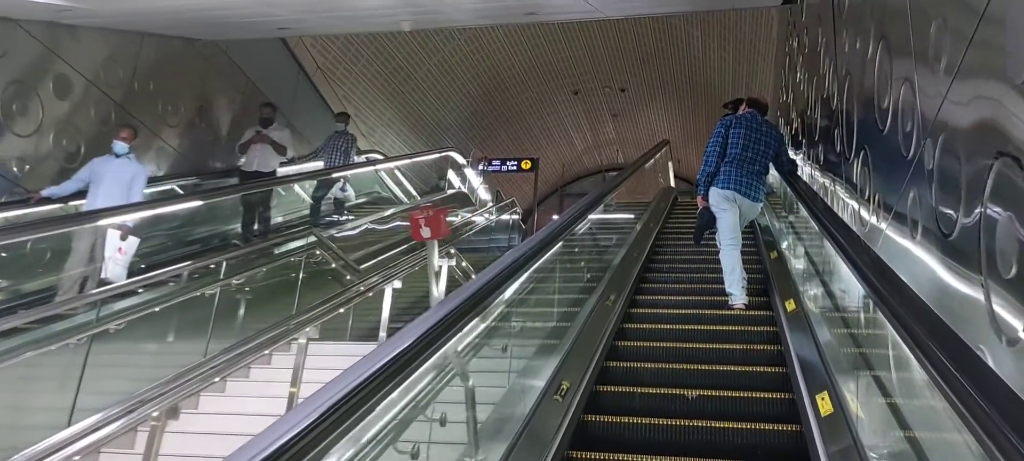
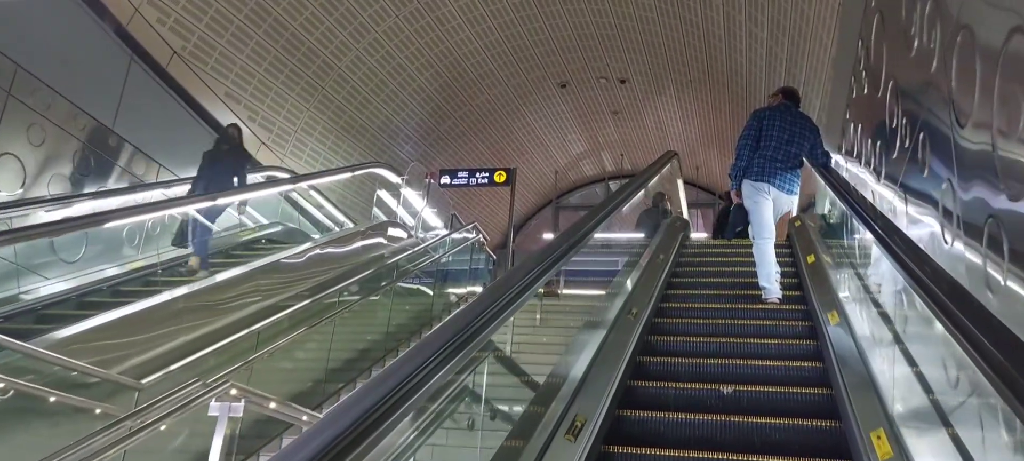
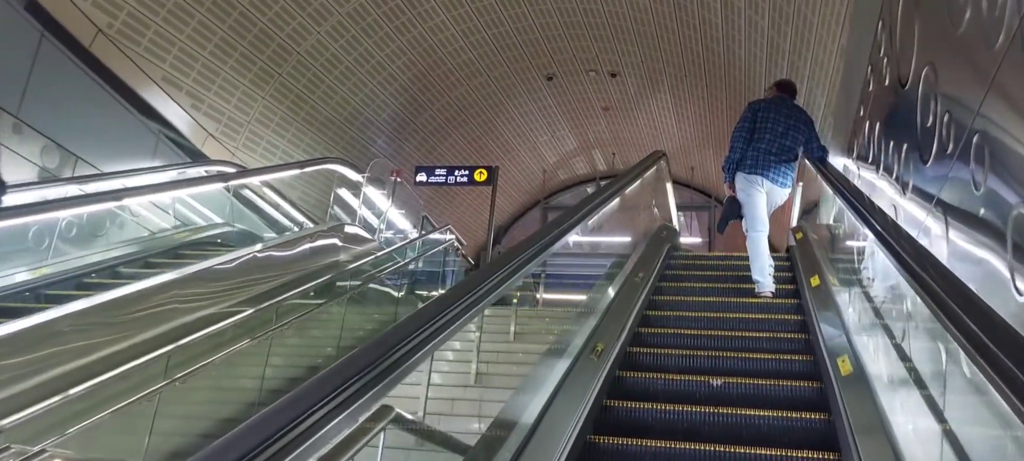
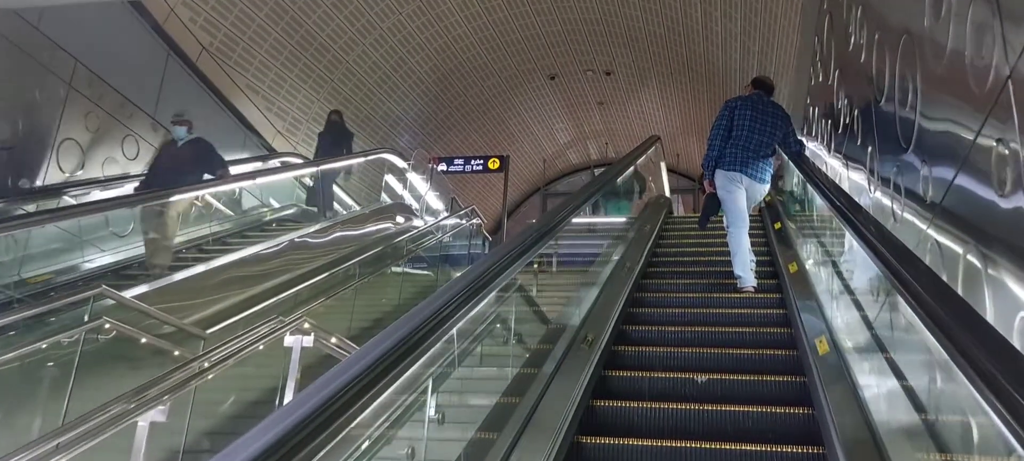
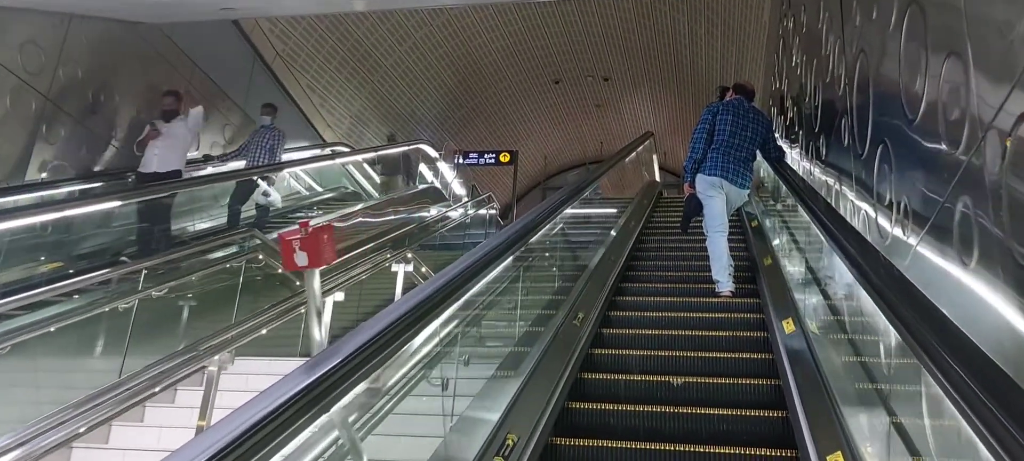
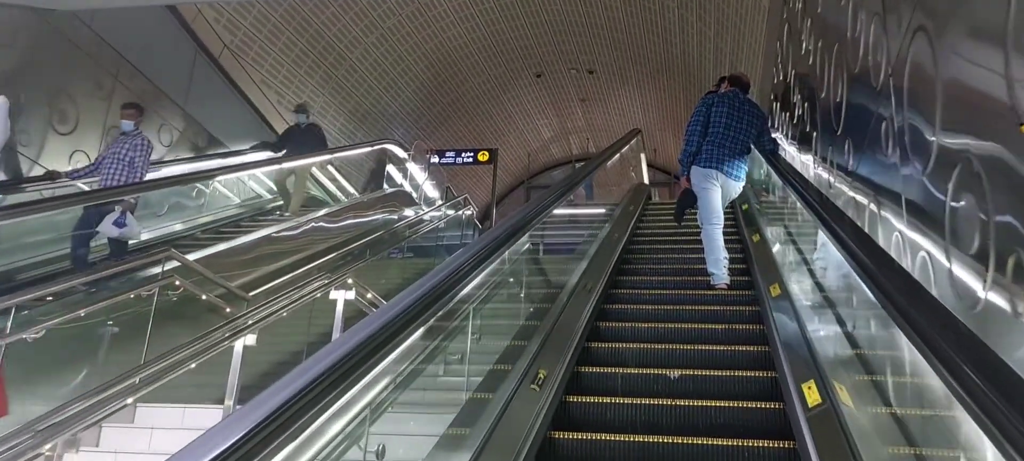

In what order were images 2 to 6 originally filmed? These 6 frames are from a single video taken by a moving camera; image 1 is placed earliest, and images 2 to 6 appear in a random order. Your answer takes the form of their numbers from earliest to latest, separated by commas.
5, 6, 4, 2, 3
